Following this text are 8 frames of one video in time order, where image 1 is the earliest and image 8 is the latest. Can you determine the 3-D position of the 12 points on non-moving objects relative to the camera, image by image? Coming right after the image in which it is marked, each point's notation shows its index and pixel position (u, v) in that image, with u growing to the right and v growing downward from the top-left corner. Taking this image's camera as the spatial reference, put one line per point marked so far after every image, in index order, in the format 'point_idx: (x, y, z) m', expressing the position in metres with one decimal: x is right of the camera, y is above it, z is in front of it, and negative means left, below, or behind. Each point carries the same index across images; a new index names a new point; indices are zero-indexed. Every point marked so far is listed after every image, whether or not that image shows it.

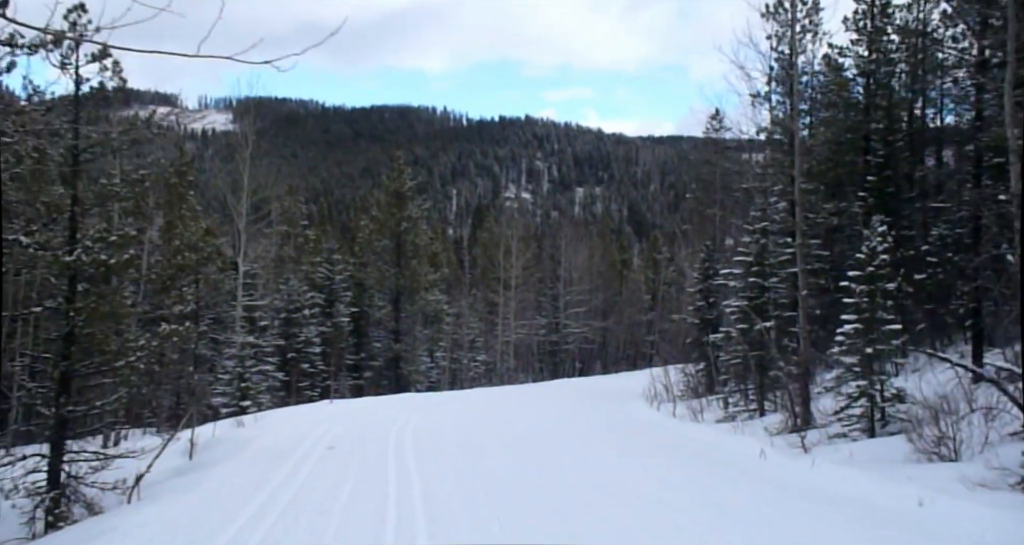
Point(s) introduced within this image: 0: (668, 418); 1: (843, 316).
0: (+3.7, -3.5, +19.1) m
1: (+5.1, -0.7, +12.2) m
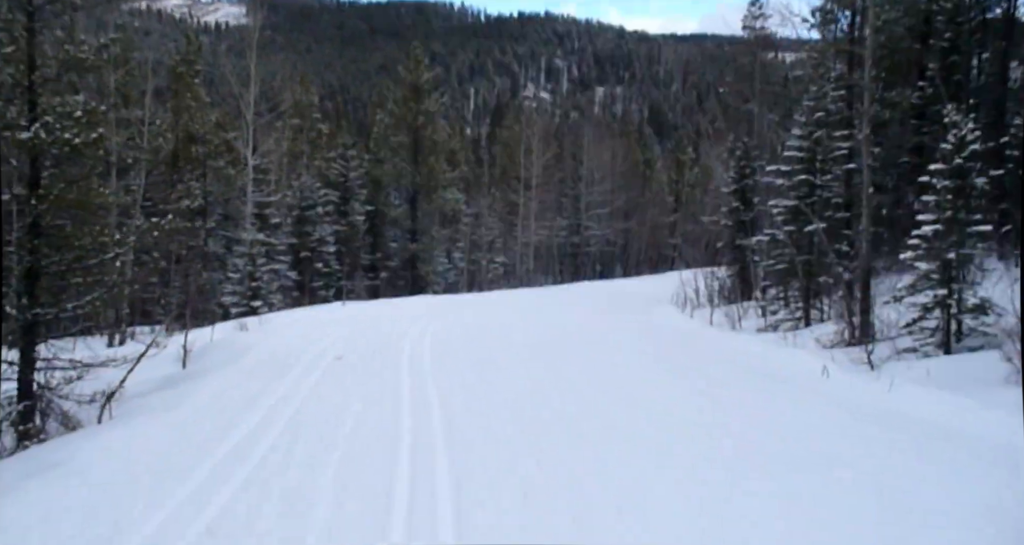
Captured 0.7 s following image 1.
0: (+4.3, -1.1, +17.9) m
1: (+5.5, +0.8, +10.7) m
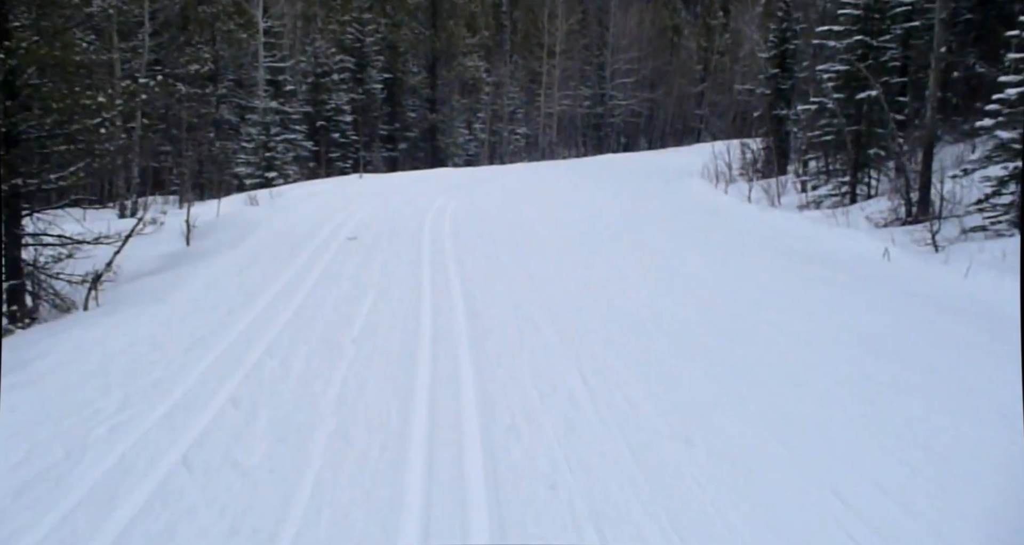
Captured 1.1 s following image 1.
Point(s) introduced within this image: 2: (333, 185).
0: (+4.8, +1.6, +16.9) m
1: (+5.9, +2.3, +9.5) m
2: (-4.4, +2.1, +19.2) m
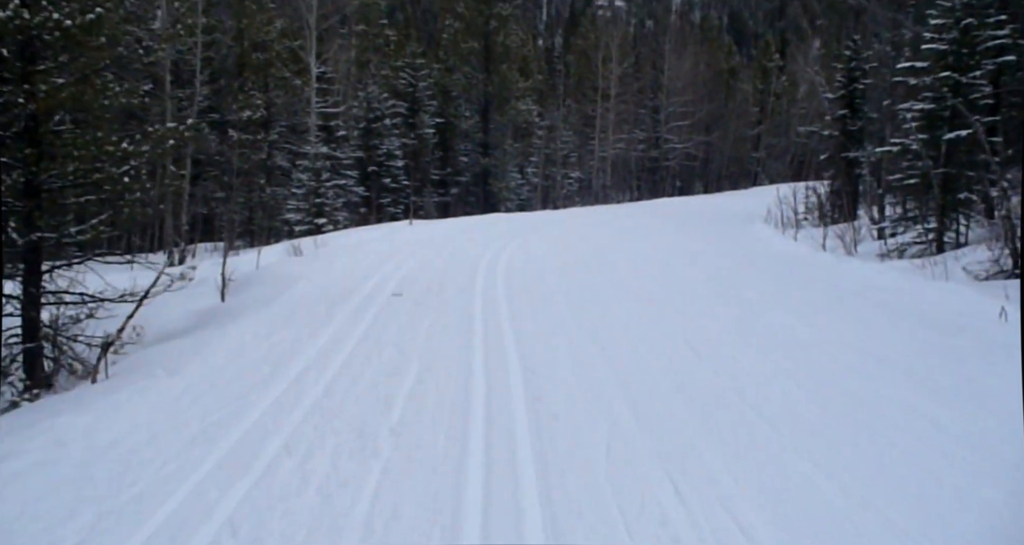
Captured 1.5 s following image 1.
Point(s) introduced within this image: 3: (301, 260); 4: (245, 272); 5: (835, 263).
0: (+5.9, +0.5, +15.8) m
1: (+6.6, +1.6, +8.3) m
2: (-3.1, +1.0, +18.6) m
3: (-3.2, +0.2, +11.9) m
4: (-3.6, 0.0, +10.6) m
5: (+5.6, +0.2, +13.6) m
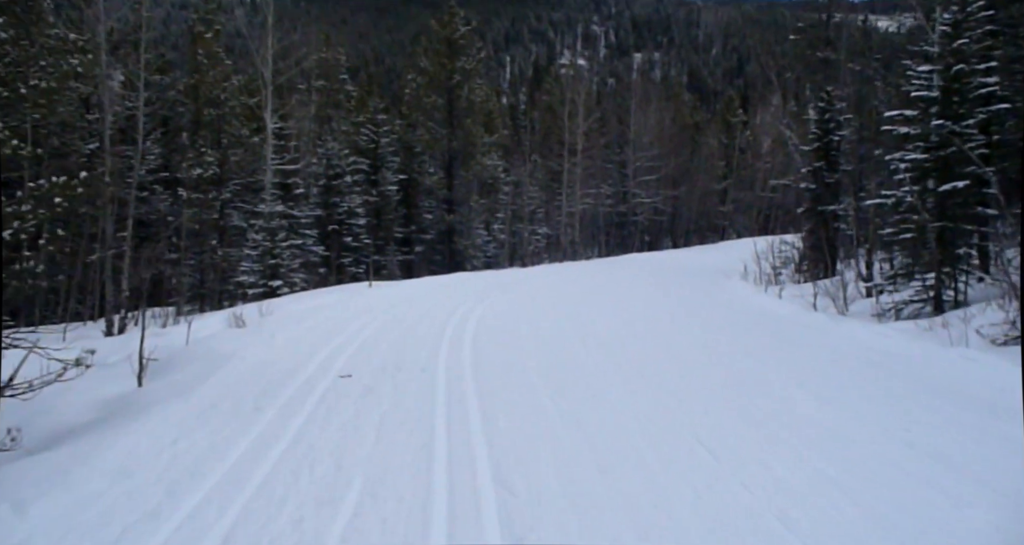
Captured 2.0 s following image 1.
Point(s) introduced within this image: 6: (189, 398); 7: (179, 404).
0: (+5.3, -0.6, +14.9) m
1: (+6.2, +1.0, +7.5) m
2: (-3.9, -0.5, +17.3) m
3: (-3.6, -0.8, +10.5) m
4: (-4.0, -0.9, +9.2) m
5: (+5.1, -0.8, +12.6) m
6: (-3.0, -1.2, +7.2) m
7: (-3.0, -1.2, +7.1) m
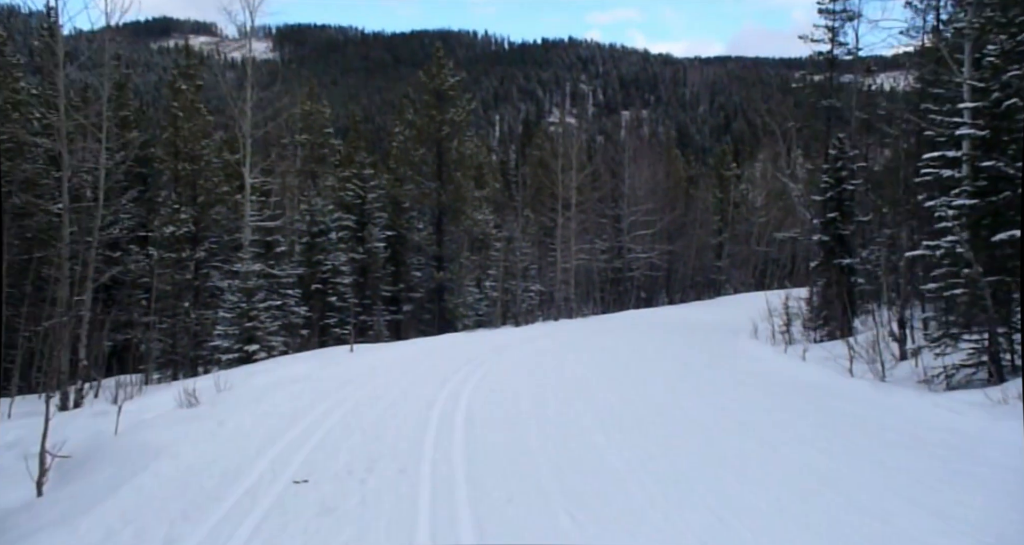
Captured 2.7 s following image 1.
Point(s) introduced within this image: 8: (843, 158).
0: (+5.3, -1.6, +13.3) m
1: (+6.2, +0.5, +6.1) m
2: (-4.0, -1.8, +15.7) m
3: (-3.6, -1.6, +8.9) m
4: (-4.0, -1.6, +7.6) m
5: (+5.0, -1.7, +11.1) m
6: (-3.0, -1.7, +5.6) m
7: (-3.0, -1.7, +5.4) m
8: (+8.3, +2.9, +19.6) m
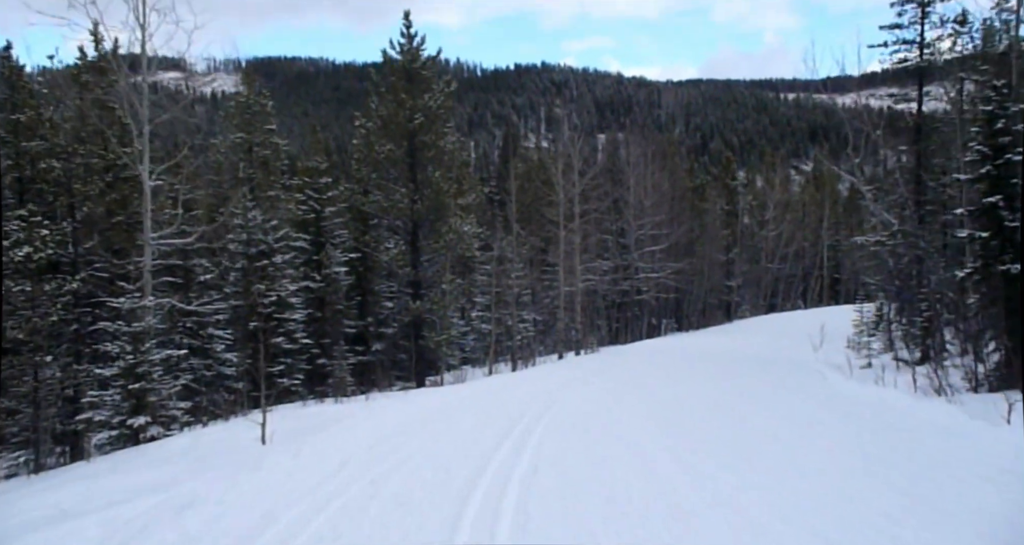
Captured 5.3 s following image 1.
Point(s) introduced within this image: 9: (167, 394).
0: (+5.7, -1.7, +6.8) m
1: (+6.8, +0.8, -0.3) m
2: (-3.6, -2.1, +8.9) m
3: (-3.1, -1.7, +2.1) m
4: (-3.4, -1.7, +0.8) m
5: (+5.5, -1.6, +4.6) m
6: (-2.3, -1.7, -1.2) m
7: (-2.4, -1.7, -1.3) m
8: (+8.4, +2.7, +13.3) m
9: (-6.8, -2.4, +15.8) m
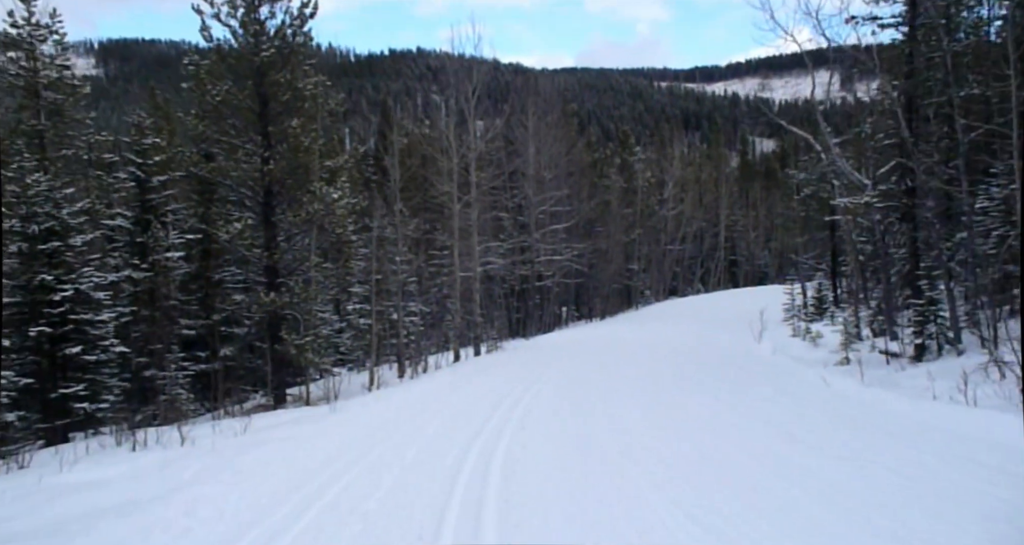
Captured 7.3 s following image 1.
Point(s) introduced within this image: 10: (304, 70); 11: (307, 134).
0: (+5.6, -1.3, +2.4) m
1: (+7.7, +1.1, -4.5) m
2: (-3.9, -1.9, +3.0) m
3: (-2.3, -1.5, -3.6) m
4: (-2.4, -1.5, -5.0) m
5: (+5.8, -1.3, +0.1) m
6: (-1.1, -1.6, -6.7) m
7: (-1.1, -1.6, -6.9) m
8: (+7.2, +3.2, +9.2) m
9: (-8.1, -2.1, +9.3) m
10: (-5.3, +5.1, +19.8) m
11: (-5.1, +3.3, +19.6) m
